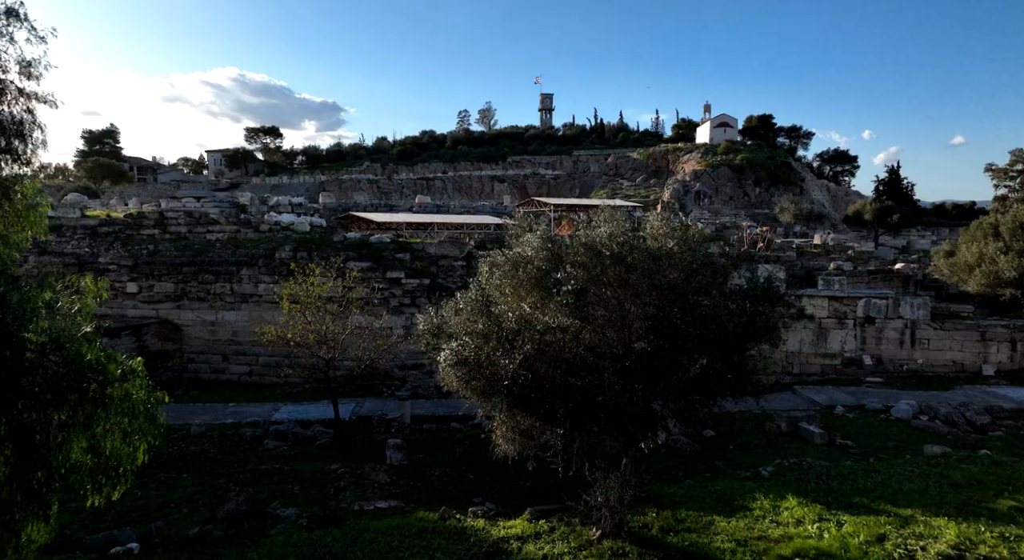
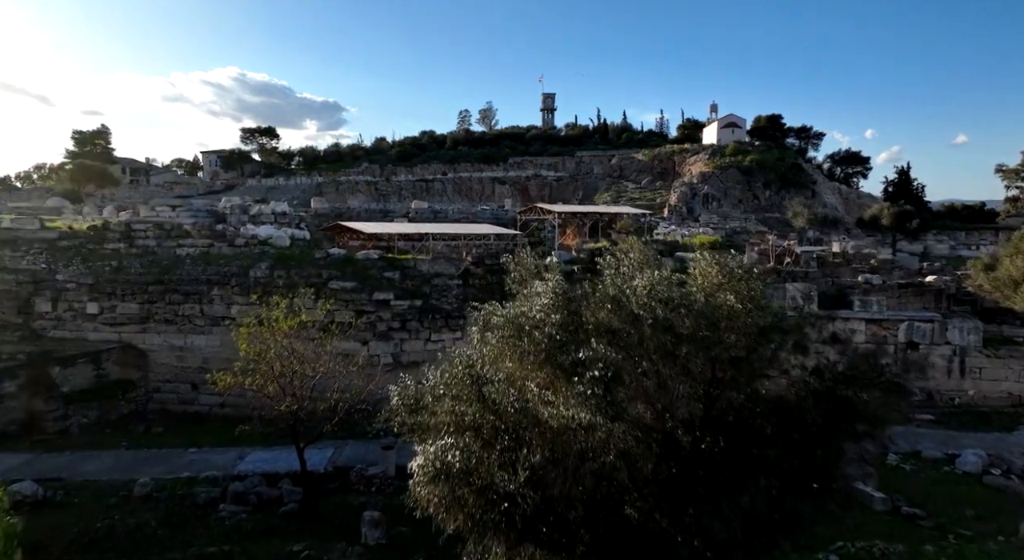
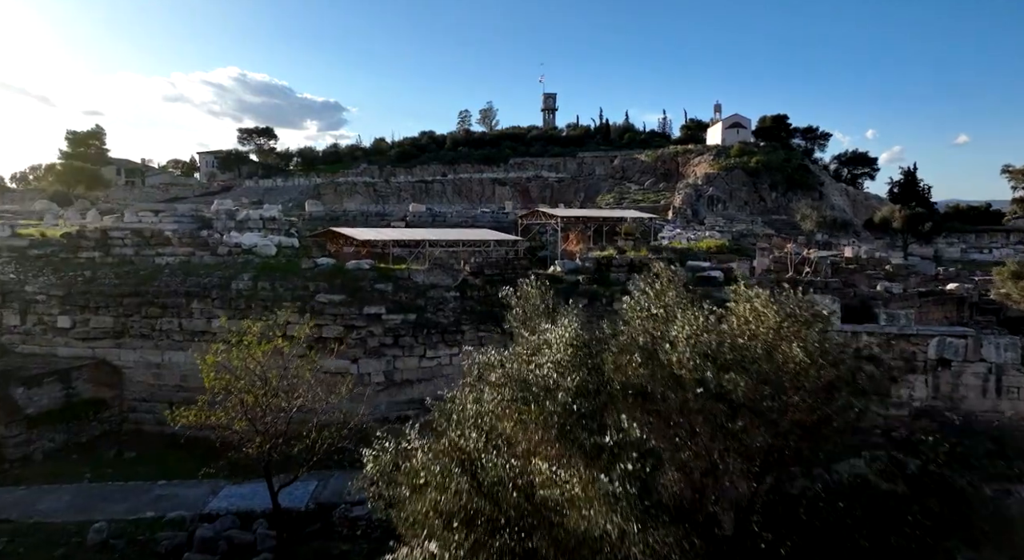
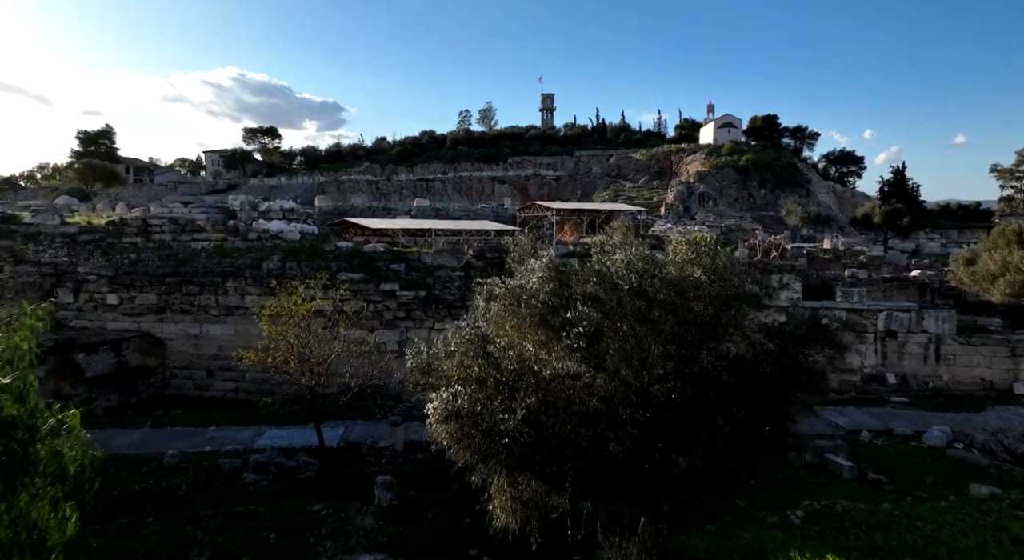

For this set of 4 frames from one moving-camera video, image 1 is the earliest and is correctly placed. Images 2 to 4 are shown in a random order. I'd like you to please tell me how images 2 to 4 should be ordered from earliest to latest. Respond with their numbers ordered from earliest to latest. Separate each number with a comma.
4, 2, 3
